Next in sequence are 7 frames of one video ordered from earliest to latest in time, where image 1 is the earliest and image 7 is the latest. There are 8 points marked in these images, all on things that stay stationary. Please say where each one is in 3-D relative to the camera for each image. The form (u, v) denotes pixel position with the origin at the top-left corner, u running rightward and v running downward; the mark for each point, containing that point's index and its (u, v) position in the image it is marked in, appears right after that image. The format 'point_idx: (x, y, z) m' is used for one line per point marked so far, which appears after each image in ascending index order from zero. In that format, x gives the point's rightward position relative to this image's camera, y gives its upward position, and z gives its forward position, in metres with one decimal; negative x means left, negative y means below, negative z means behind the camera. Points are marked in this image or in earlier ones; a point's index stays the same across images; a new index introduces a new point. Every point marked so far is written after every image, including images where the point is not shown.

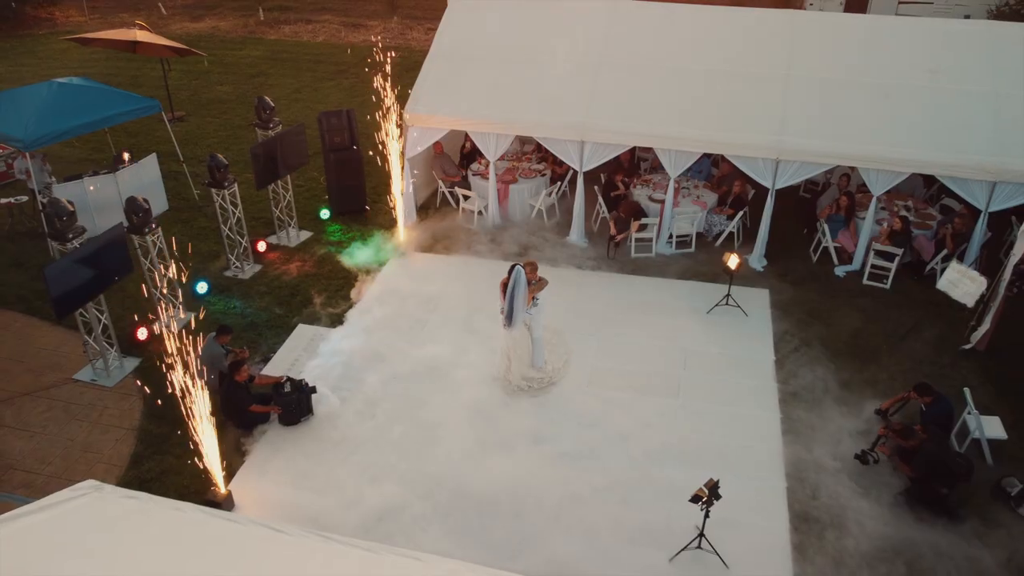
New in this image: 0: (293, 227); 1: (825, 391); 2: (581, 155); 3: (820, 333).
0: (-2.9, +0.8, +10.2) m
1: (+3.1, -1.0, +7.5) m
2: (+0.9, +1.7, +9.6) m
3: (+3.4, -0.5, +8.3) m
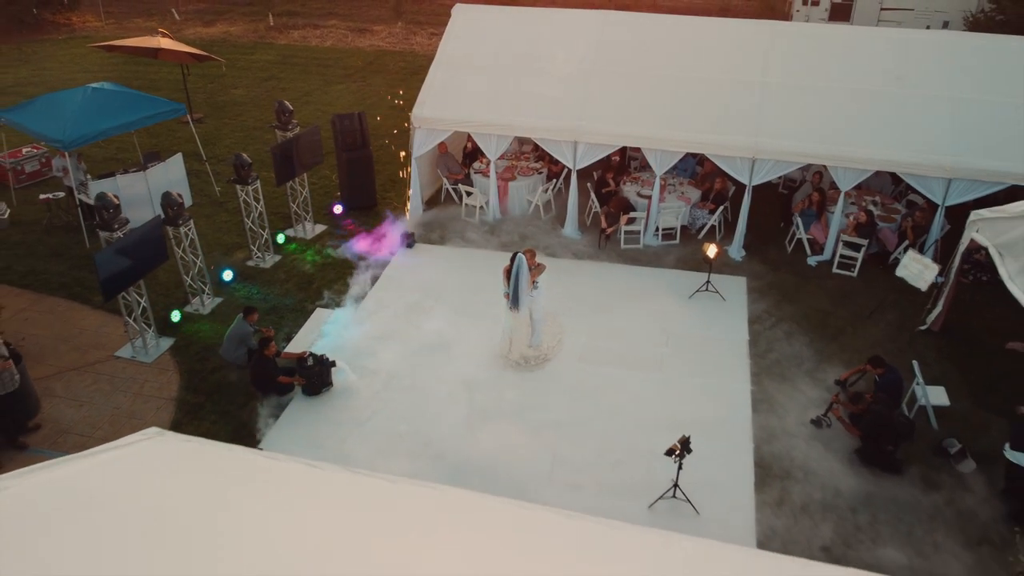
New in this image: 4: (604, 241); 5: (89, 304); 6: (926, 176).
0: (-2.9, +1.0, +11.0) m
1: (+3.1, -0.8, +8.3) m
2: (+0.8, +1.8, +10.4) m
3: (+3.3, -0.3, +9.1) m
4: (+1.3, +0.7, +10.7) m
5: (-5.1, -0.2, +9.2) m
6: (+5.1, +1.4, +9.3) m
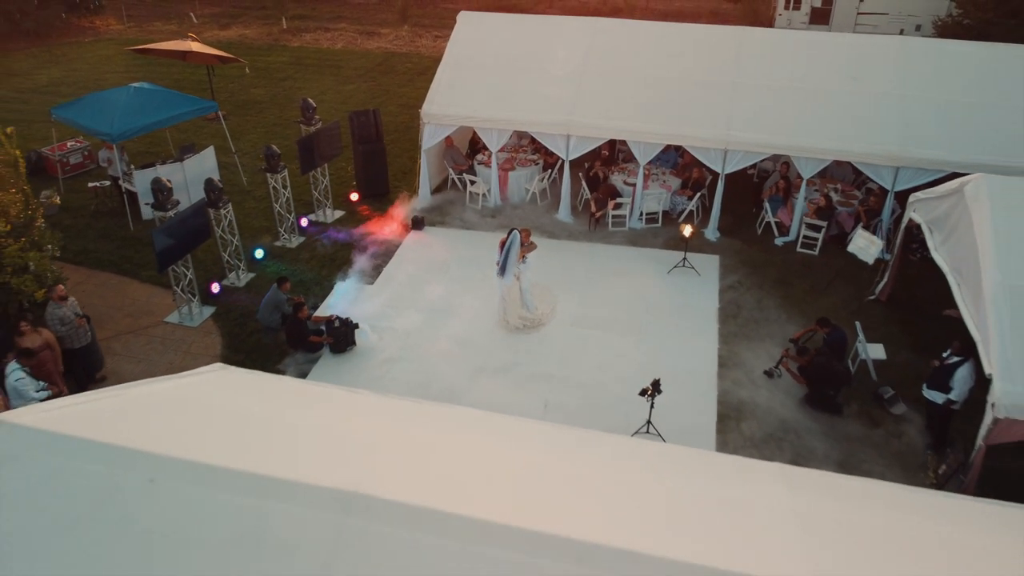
0: (-2.9, +1.3, +12.3) m
1: (+3.1, -0.5, +9.6) m
2: (+0.8, +2.2, +11.6) m
3: (+3.3, 0.0, +10.3) m
4: (+1.3, +1.0, +11.9) m
5: (-5.2, +0.1, +10.5) m
6: (+5.0, +1.7, +10.5) m
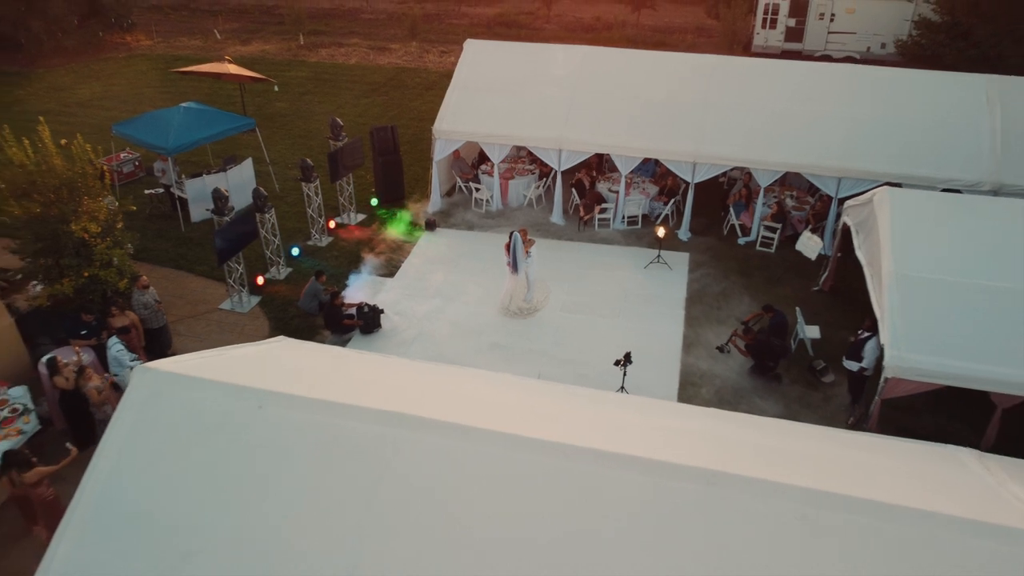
0: (-3.0, +1.4, +14.1) m
1: (+3.0, -0.4, +11.4) m
2: (+0.8, +2.3, +13.4) m
3: (+3.3, +0.1, +12.2) m
4: (+1.3, +1.1, +13.7) m
5: (-5.2, +0.3, +12.3) m
6: (+5.0, +1.8, +12.4) m
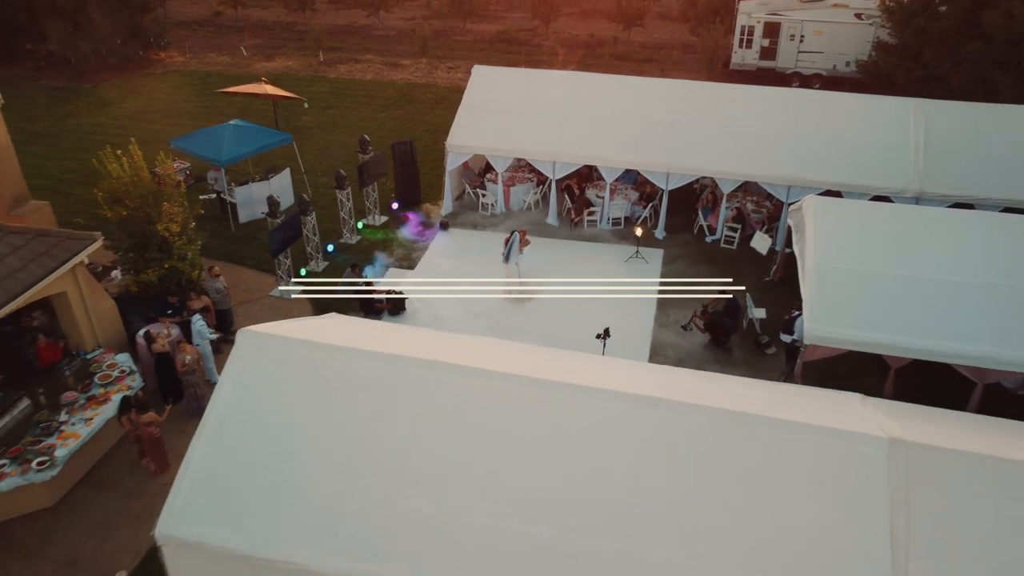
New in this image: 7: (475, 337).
0: (-2.9, +1.6, +16.4) m
1: (+3.1, -0.2, +13.7) m
2: (+0.9, +2.5, +15.8) m
3: (+3.4, +0.3, +14.5) m
4: (+1.3, +1.3, +16.0) m
5: (-5.1, +0.4, +14.6) m
6: (+5.1, +2.0, +14.7) m
7: (-0.5, -0.7, +10.2) m
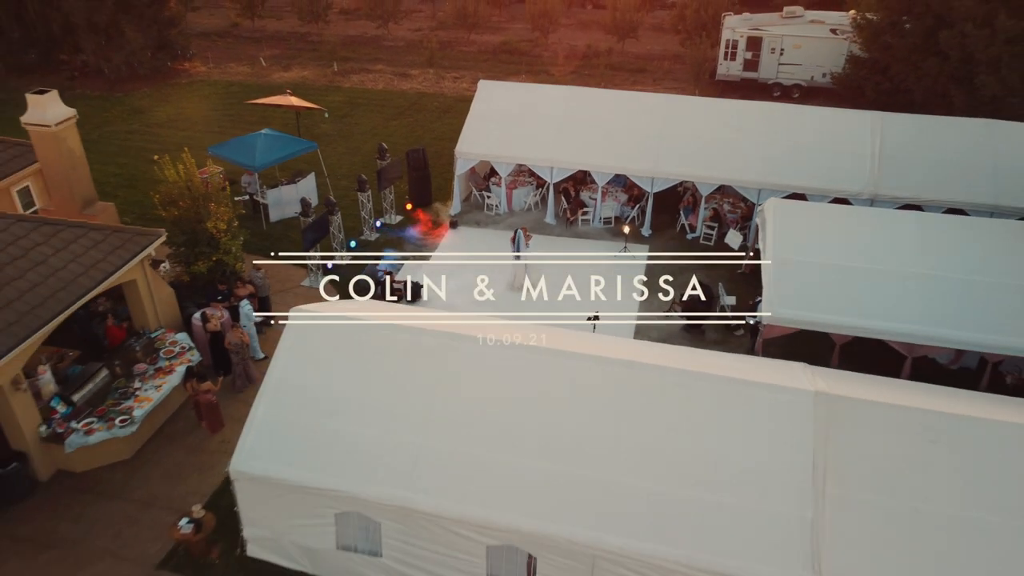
0: (-2.9, +1.8, +18.3) m
1: (+3.1, 0.0, +15.6) m
2: (+0.9, +2.7, +17.7) m
3: (+3.4, +0.5, +16.4) m
4: (+1.4, +1.5, +17.9) m
5: (-5.1, +0.6, +16.5) m
6: (+5.1, +2.2, +16.6) m
7: (-0.5, -0.5, +12.1) m
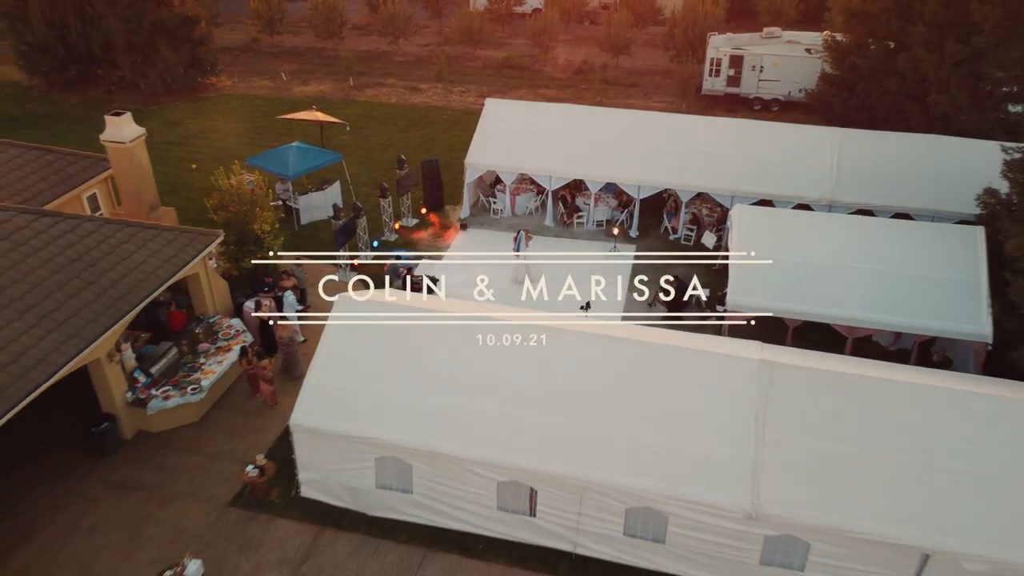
0: (-2.8, +1.9, +20.6) m
1: (+3.2, +0.1, +17.9) m
2: (+1.0, +2.8, +20.0) m
3: (+3.5, +0.6, +18.7) m
4: (+1.4, +1.6, +20.2) m
5: (-5.0, +0.8, +18.8) m
6: (+5.2, +2.3, +18.9) m
7: (-0.4, -0.3, +14.4) m
